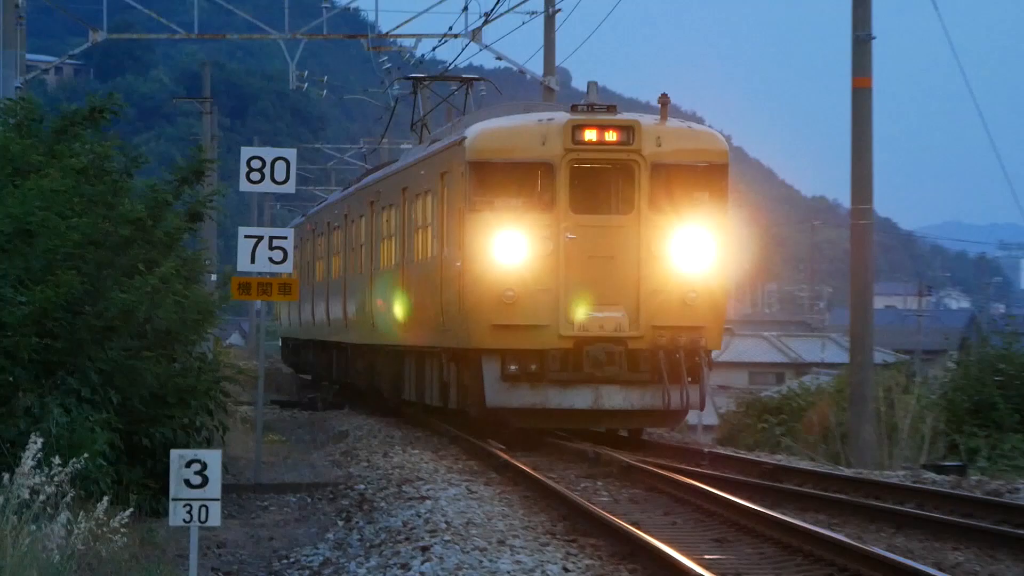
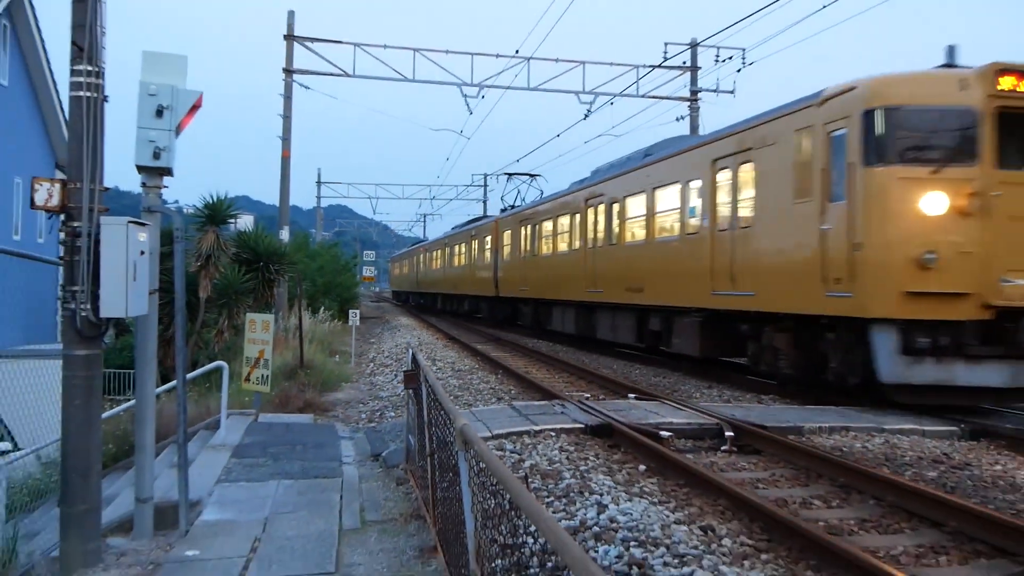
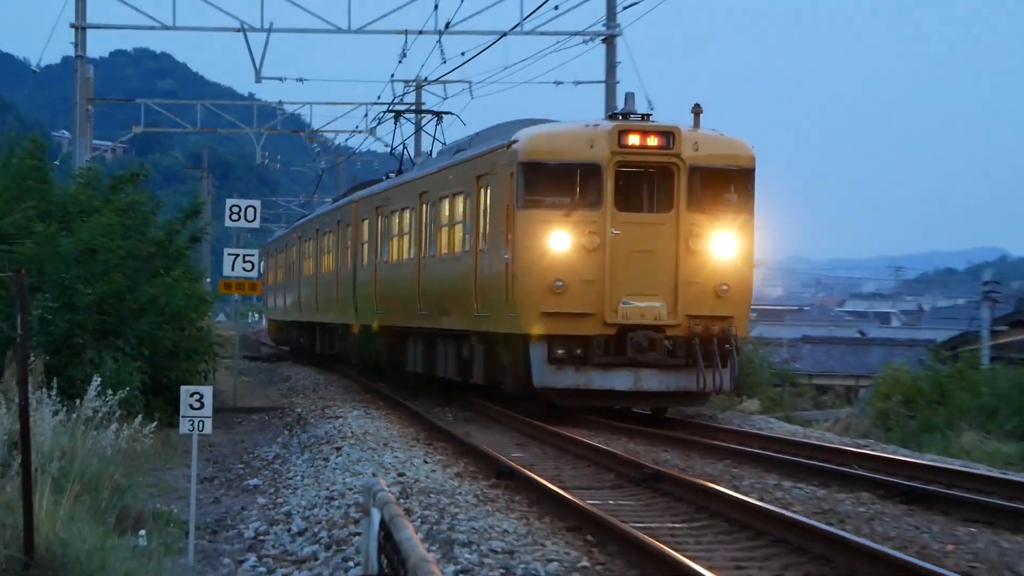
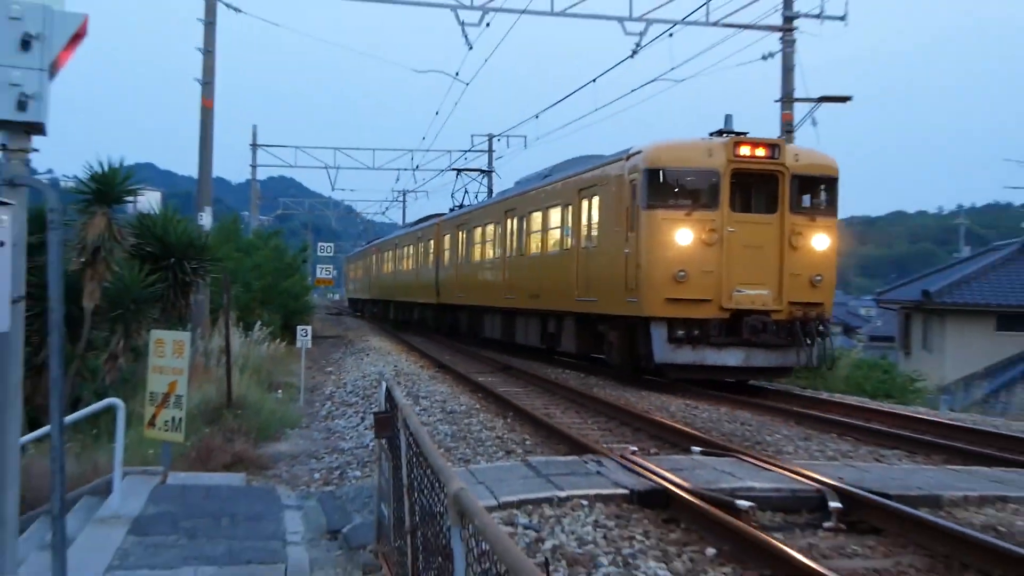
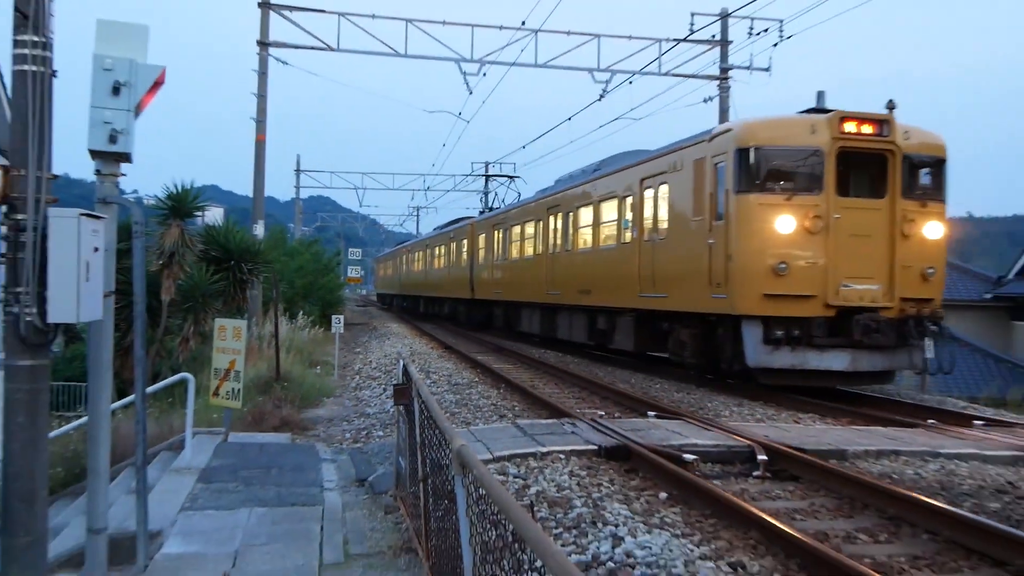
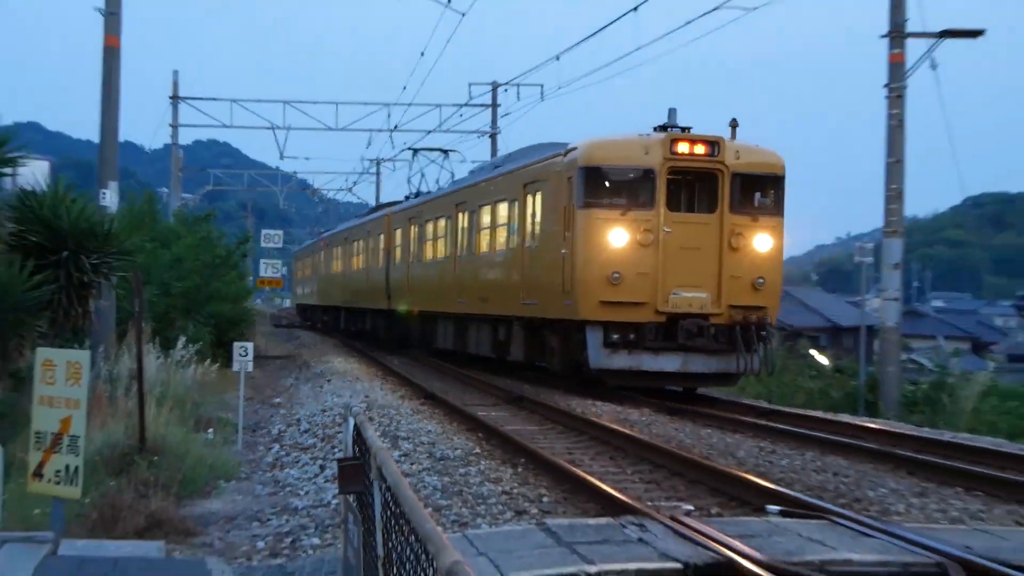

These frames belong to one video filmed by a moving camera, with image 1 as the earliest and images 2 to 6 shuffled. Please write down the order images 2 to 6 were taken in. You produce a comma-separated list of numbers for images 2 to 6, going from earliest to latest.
3, 6, 4, 5, 2
